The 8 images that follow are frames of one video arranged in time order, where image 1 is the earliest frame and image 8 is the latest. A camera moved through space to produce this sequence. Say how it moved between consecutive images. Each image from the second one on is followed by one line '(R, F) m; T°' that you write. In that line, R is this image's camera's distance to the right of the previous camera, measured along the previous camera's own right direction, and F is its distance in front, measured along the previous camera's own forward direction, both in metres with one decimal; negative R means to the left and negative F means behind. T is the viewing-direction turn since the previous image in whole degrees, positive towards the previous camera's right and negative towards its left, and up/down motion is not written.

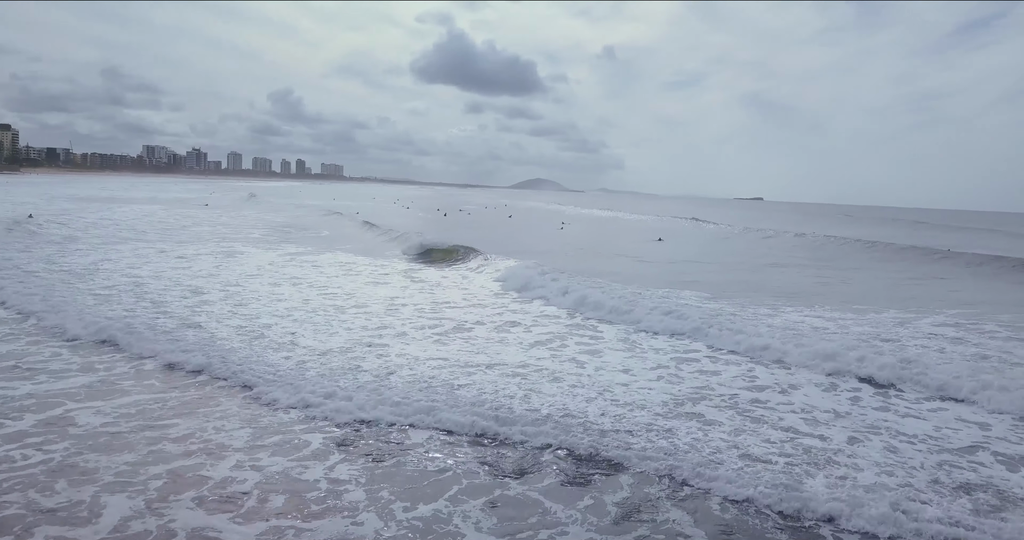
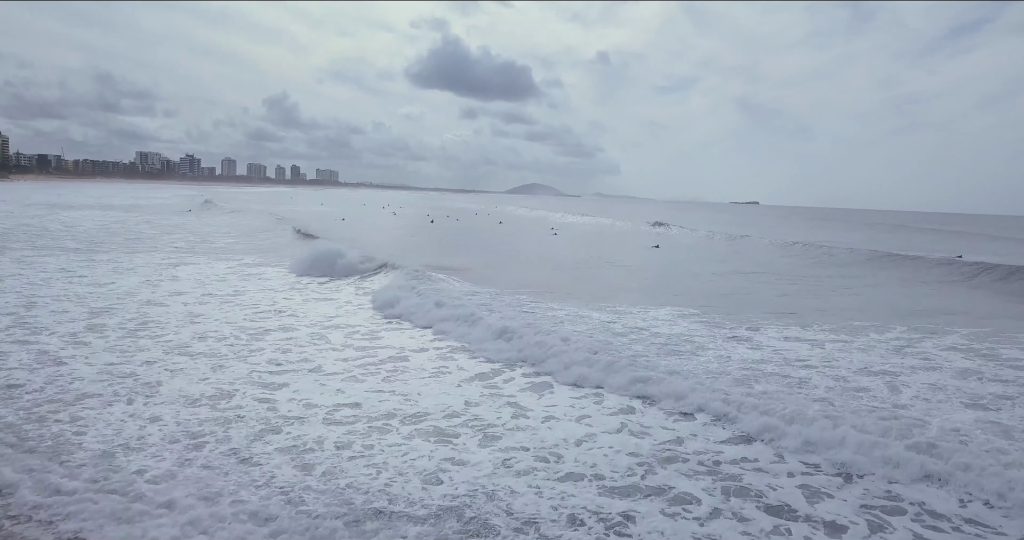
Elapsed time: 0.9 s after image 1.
(+0.7, +1.5) m; 0°
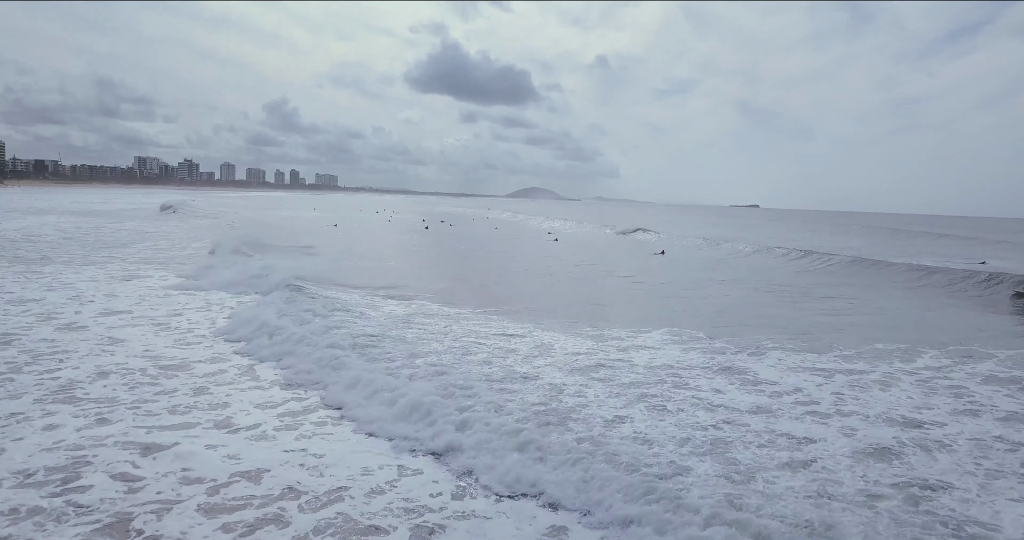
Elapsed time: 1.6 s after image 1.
(+0.4, +1.4) m; 0°
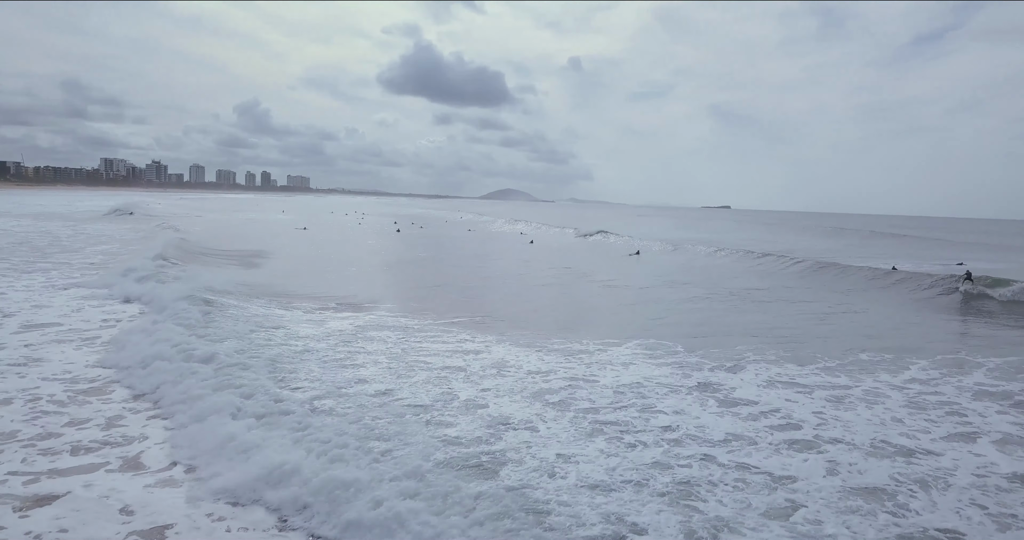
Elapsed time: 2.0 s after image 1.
(+0.2, +0.6) m; +2°
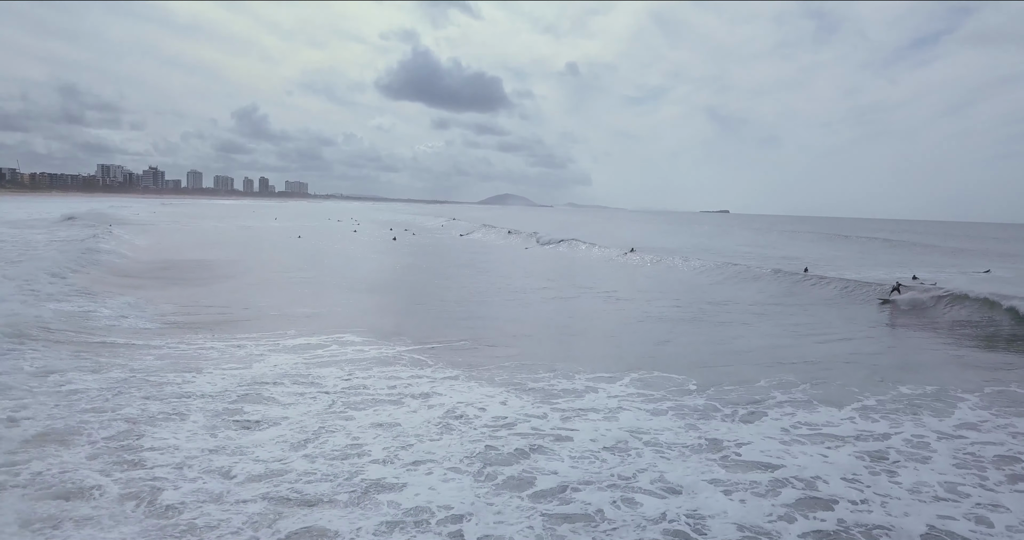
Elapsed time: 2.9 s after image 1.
(+0.4, +1.3) m; 0°
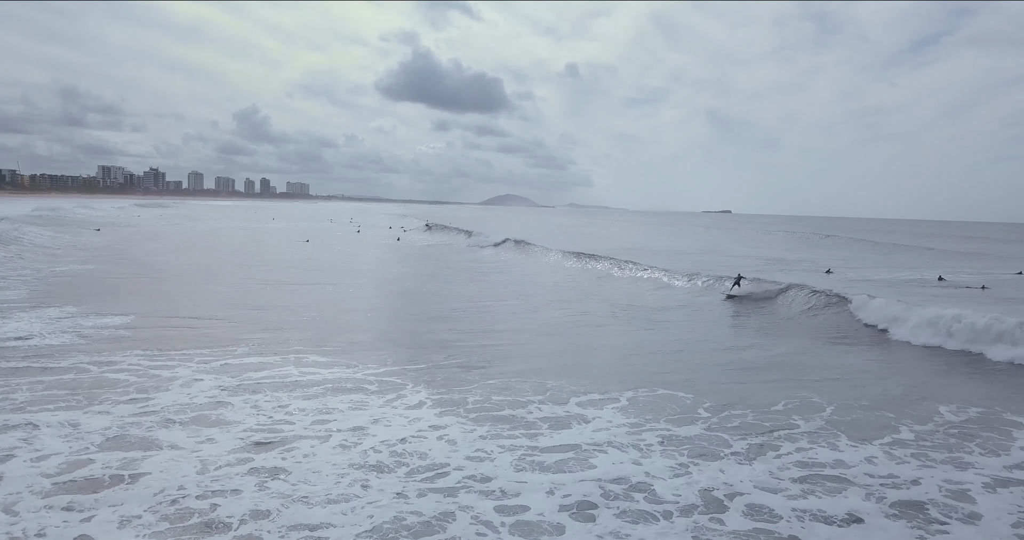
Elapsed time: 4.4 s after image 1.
(+0.4, +1.1) m; 0°
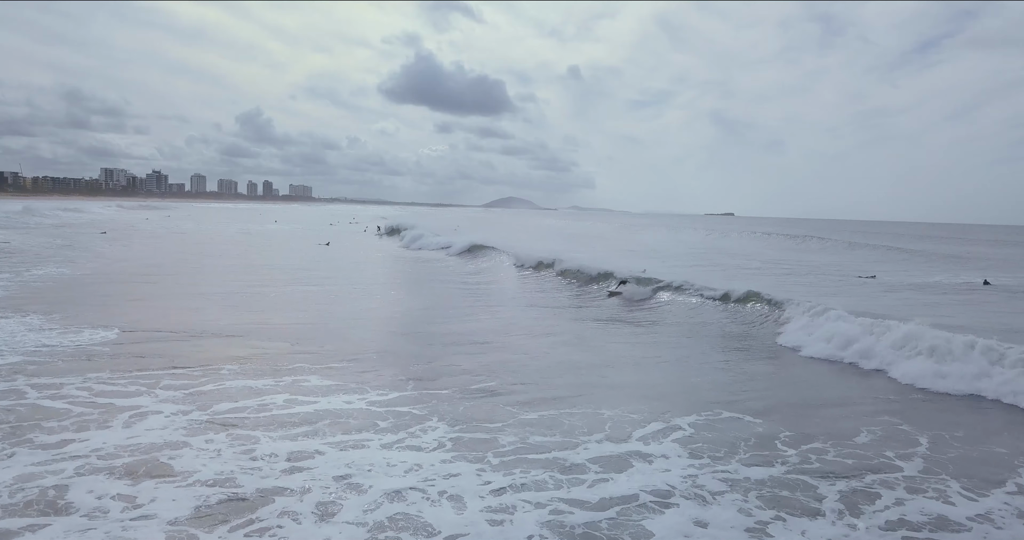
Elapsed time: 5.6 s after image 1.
(-0.4, +1.4) m; 0°
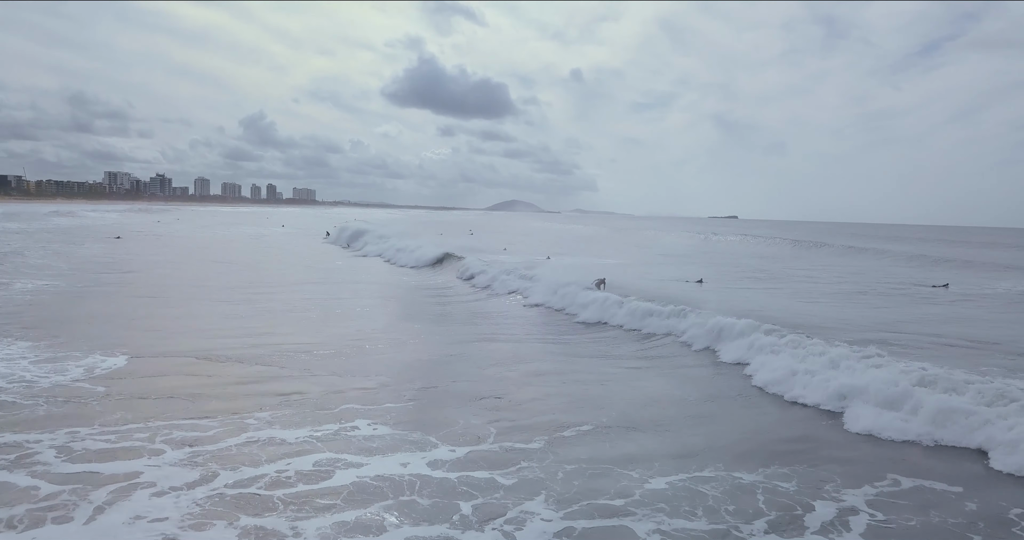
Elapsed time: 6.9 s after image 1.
(-1.1, +1.9) m; 0°
